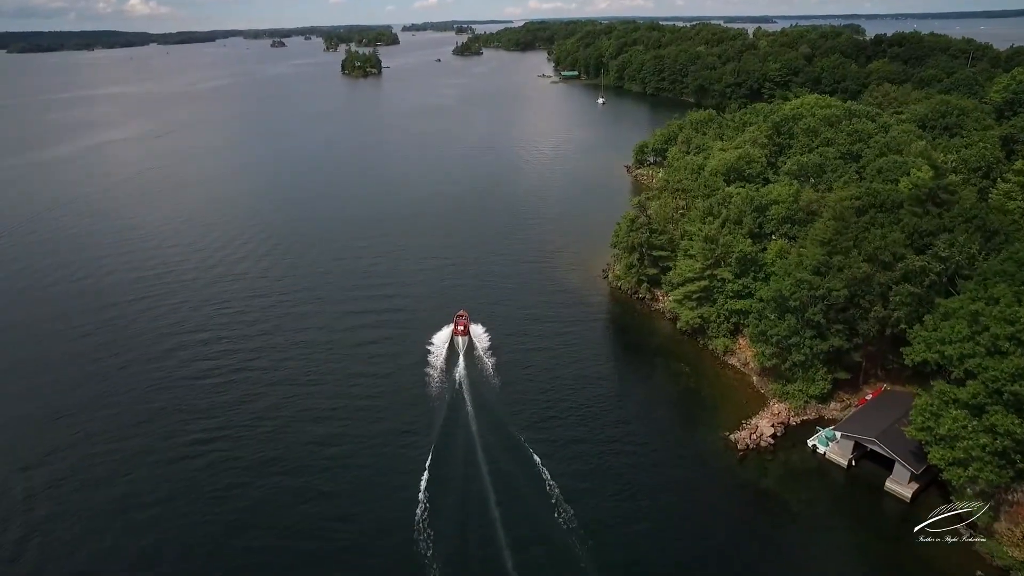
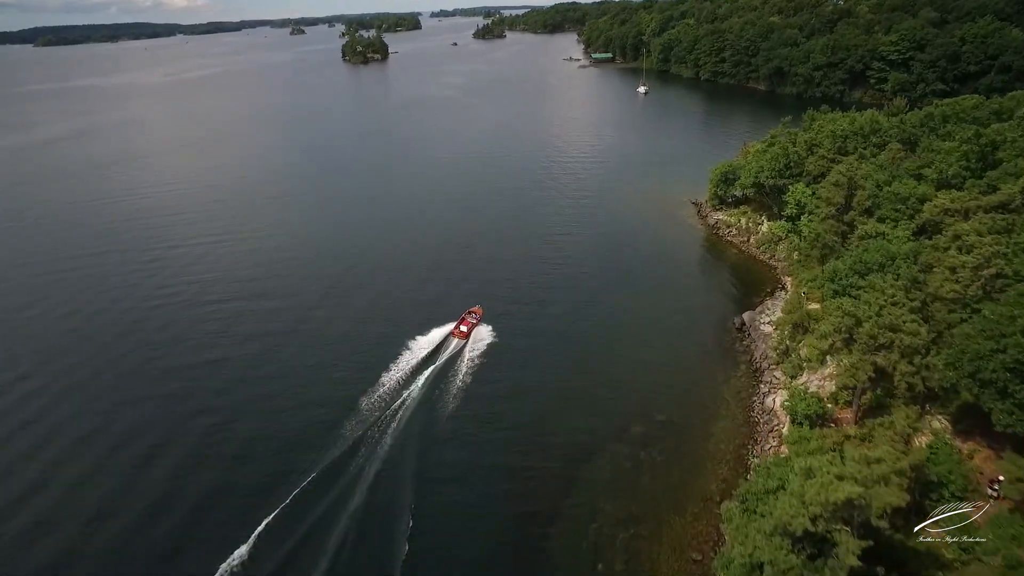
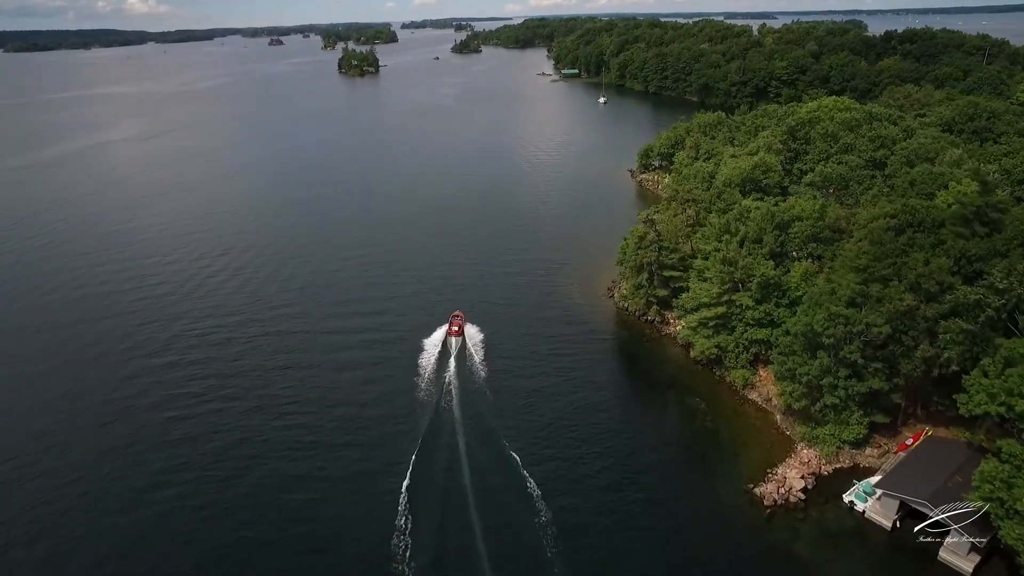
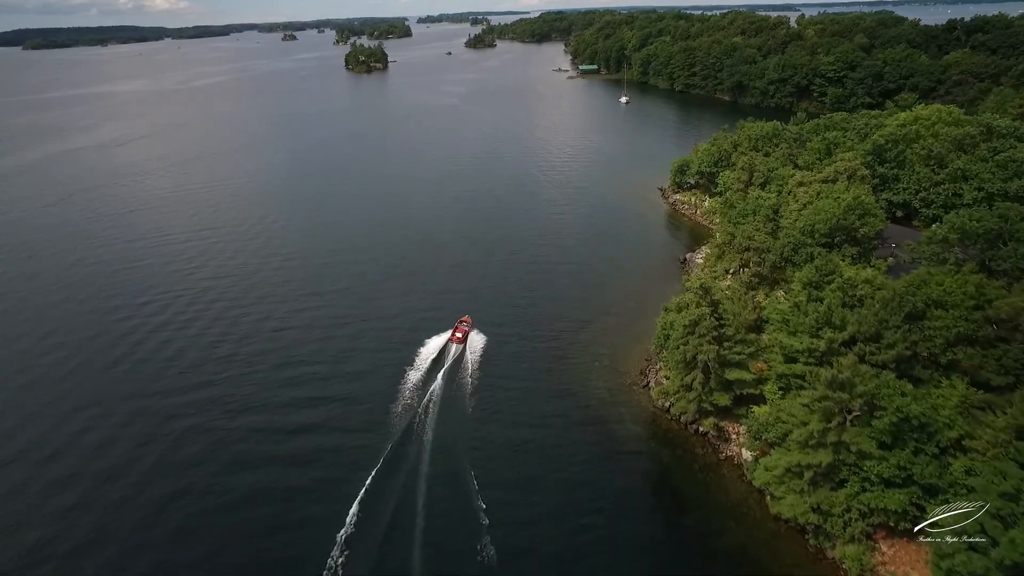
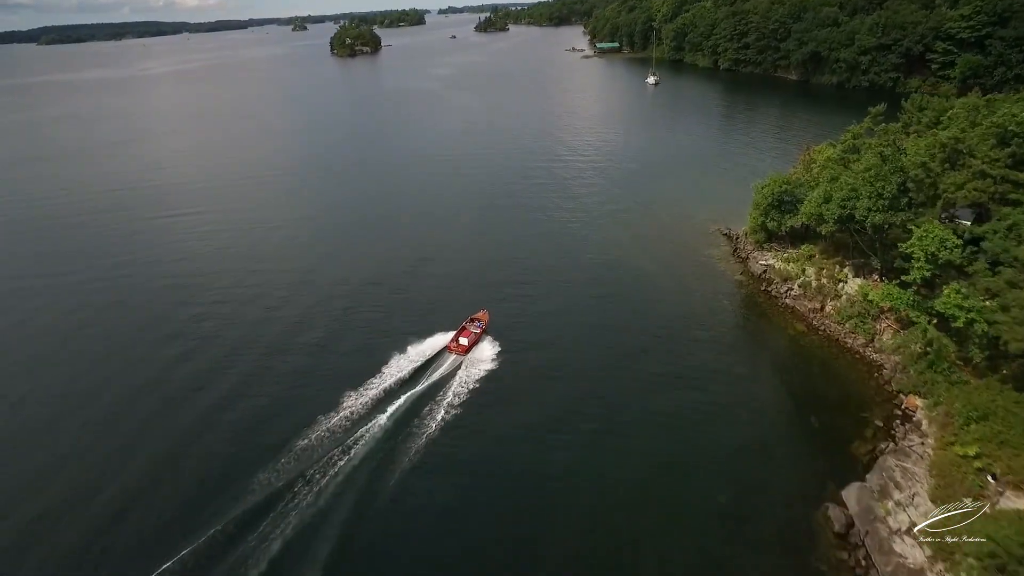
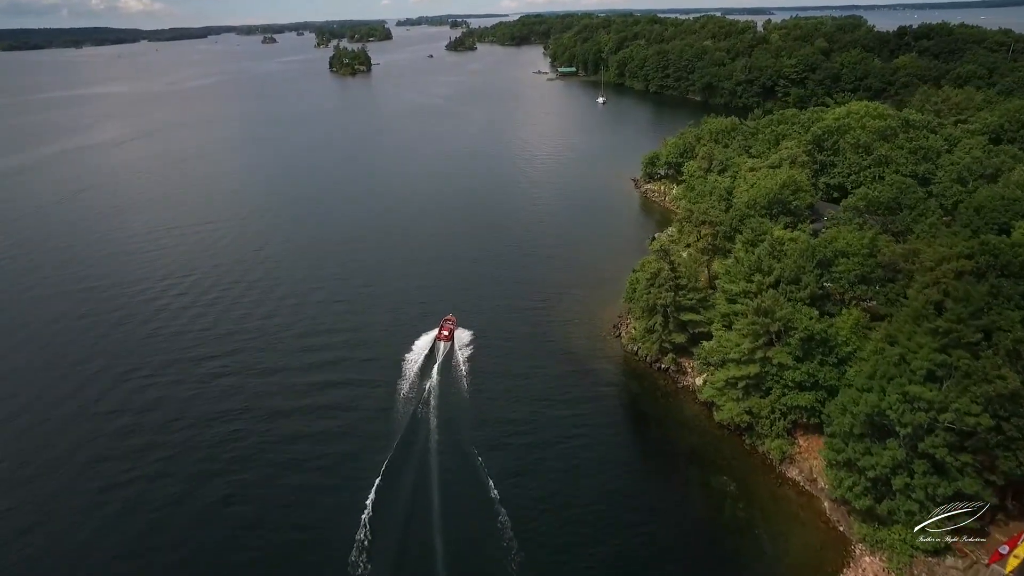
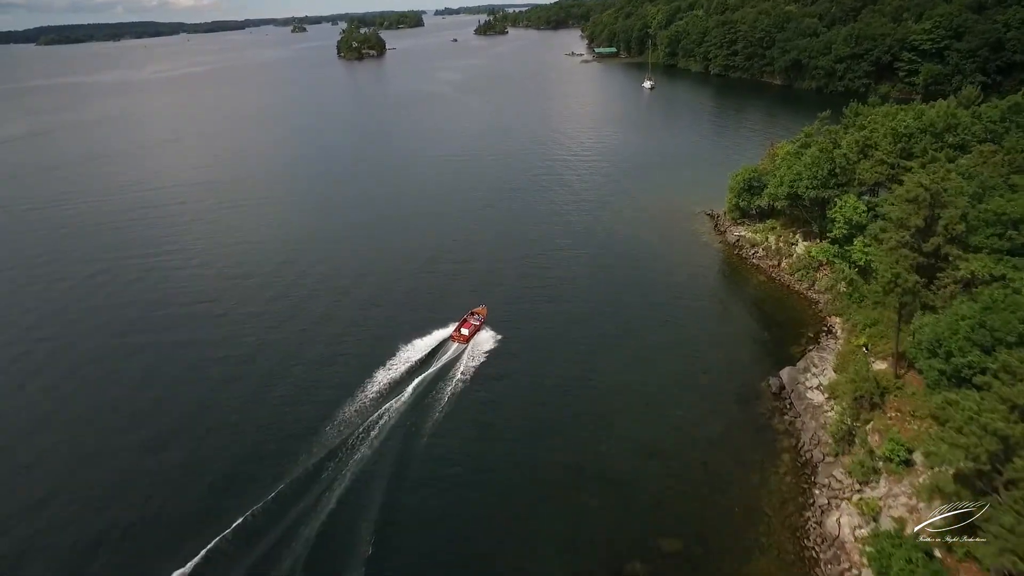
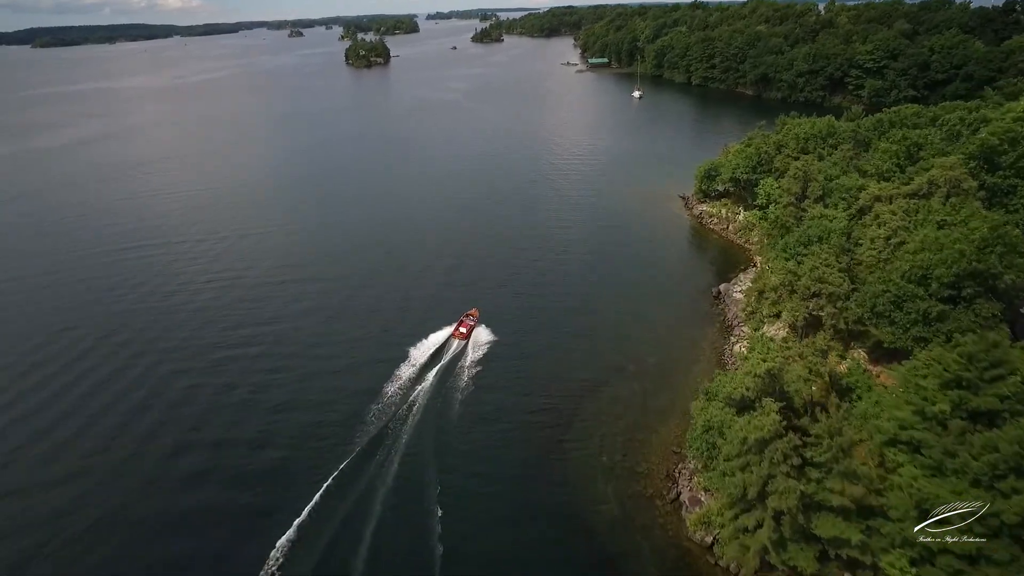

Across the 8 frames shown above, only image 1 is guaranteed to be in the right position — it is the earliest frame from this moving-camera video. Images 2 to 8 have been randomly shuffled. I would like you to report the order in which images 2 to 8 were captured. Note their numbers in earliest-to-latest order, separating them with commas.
3, 6, 4, 8, 2, 7, 5
